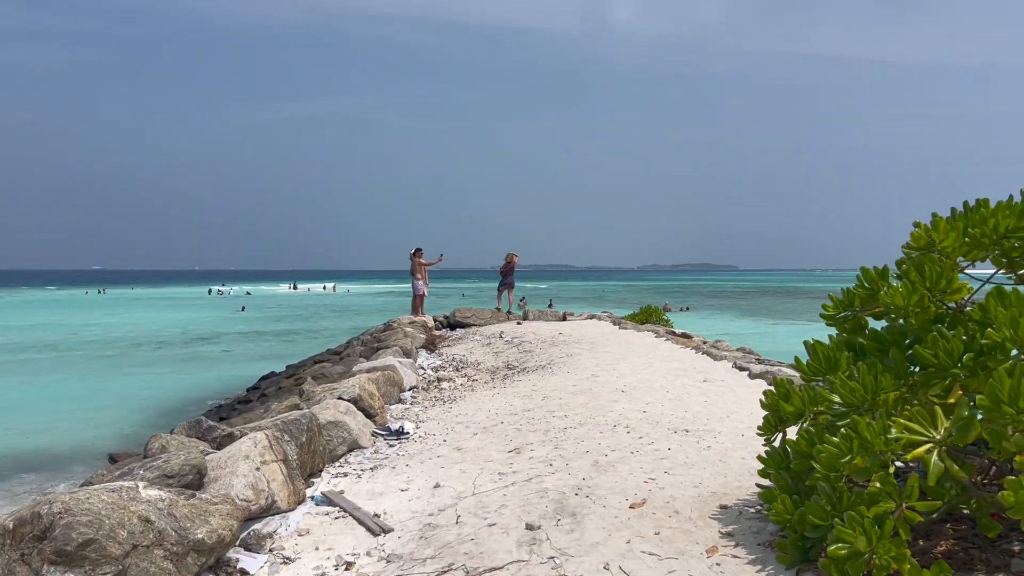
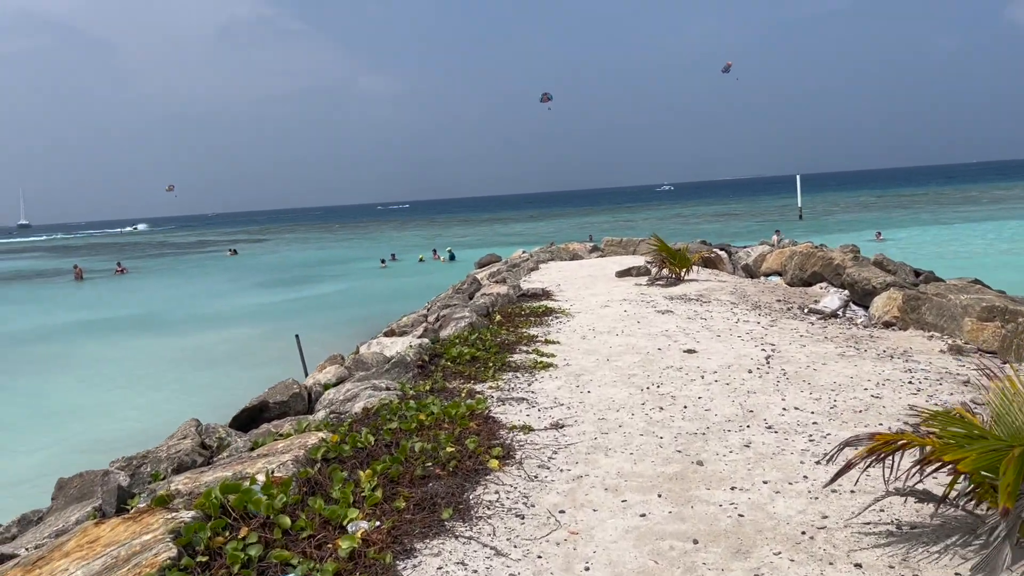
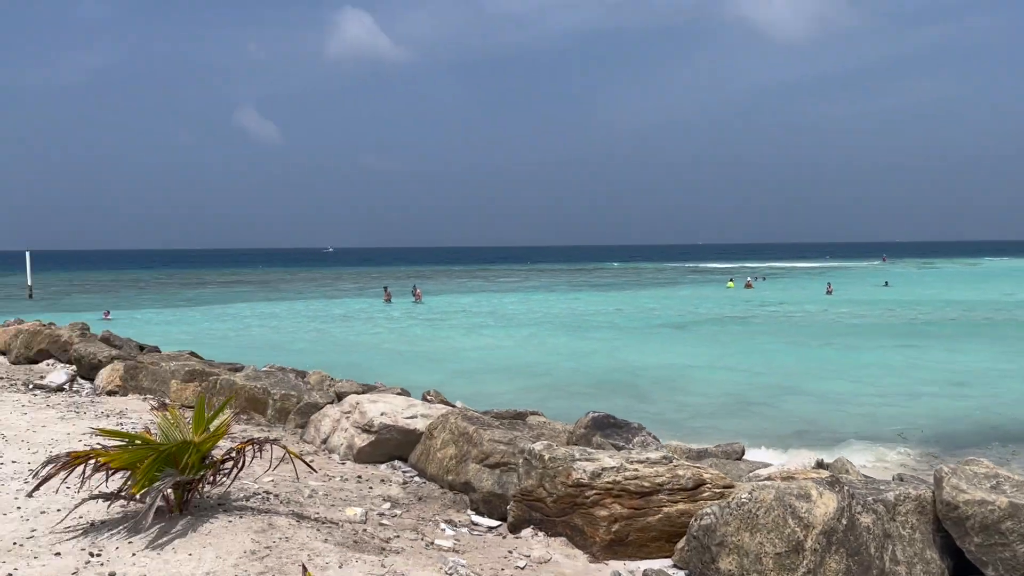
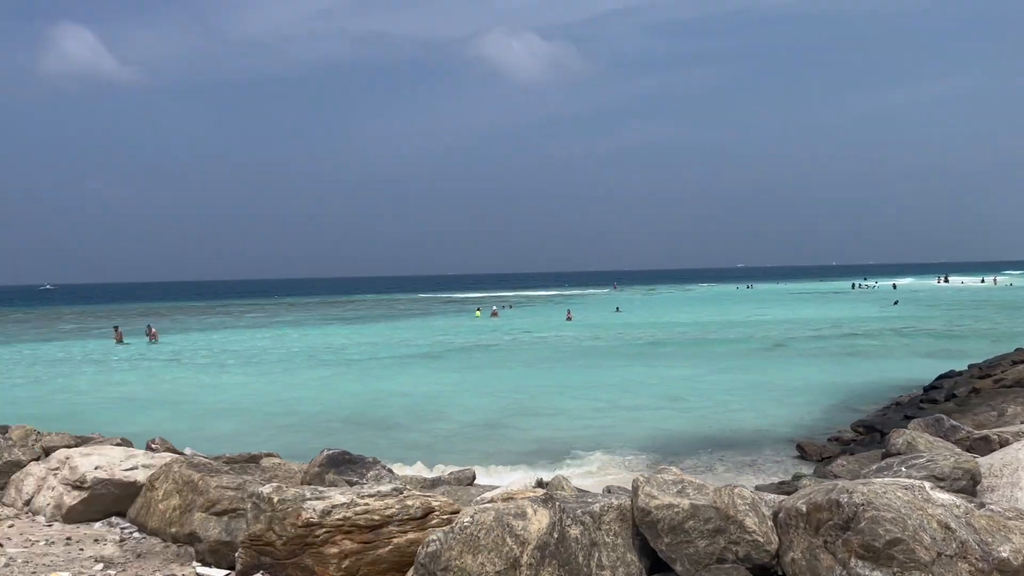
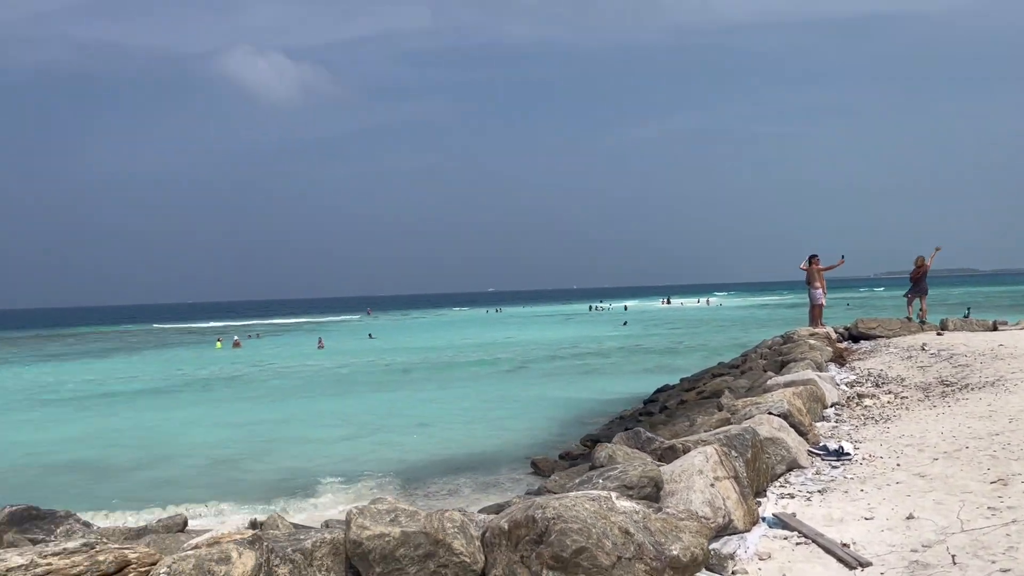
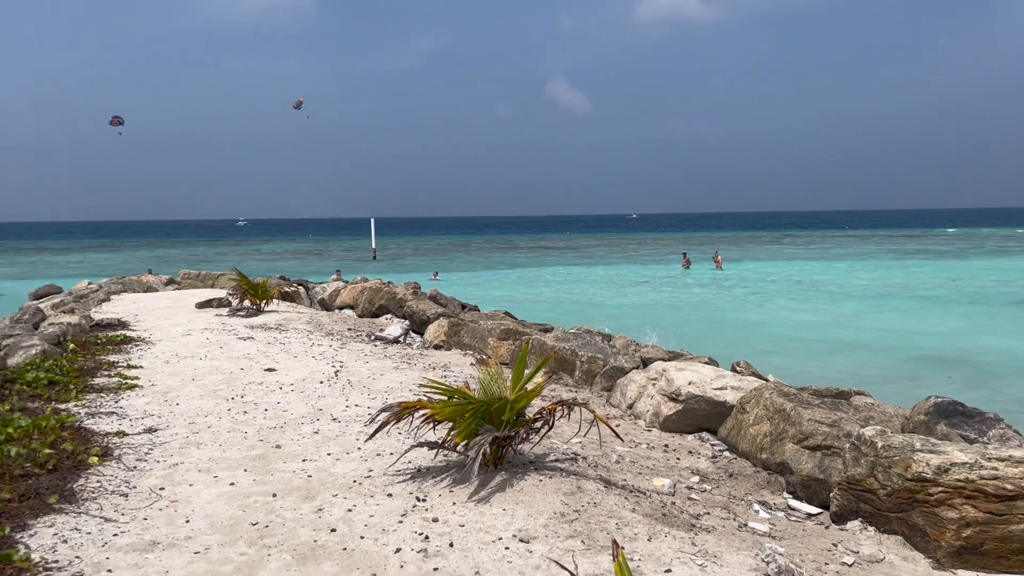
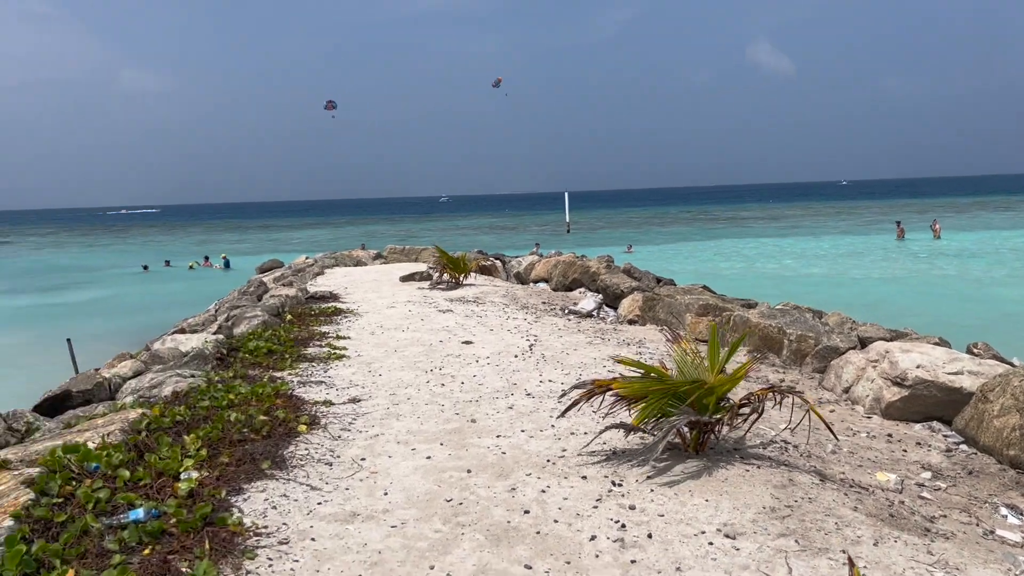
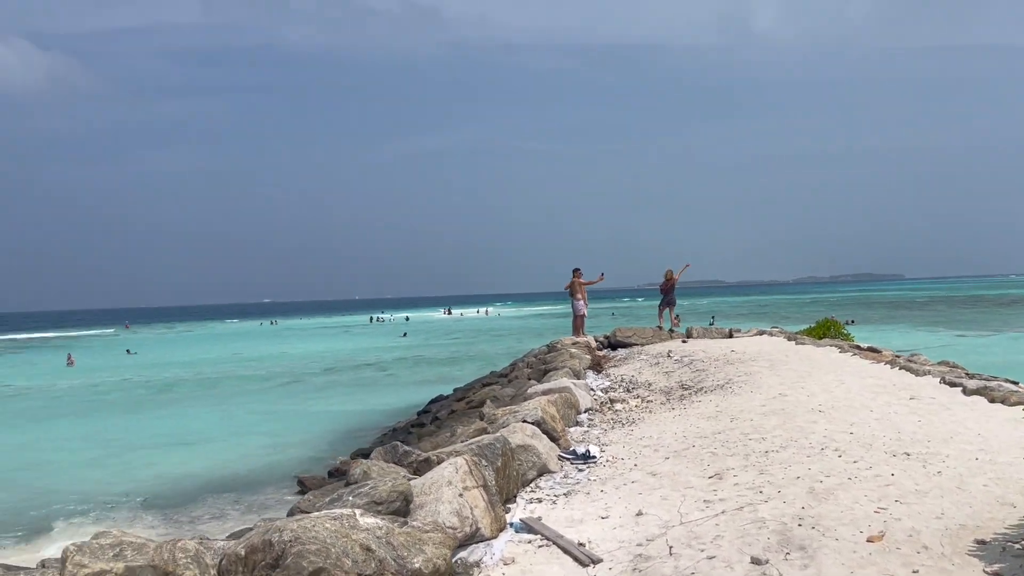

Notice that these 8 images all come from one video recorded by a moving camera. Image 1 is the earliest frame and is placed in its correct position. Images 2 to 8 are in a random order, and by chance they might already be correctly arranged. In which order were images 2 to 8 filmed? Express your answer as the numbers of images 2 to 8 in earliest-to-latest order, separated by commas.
8, 5, 4, 3, 6, 7, 2
